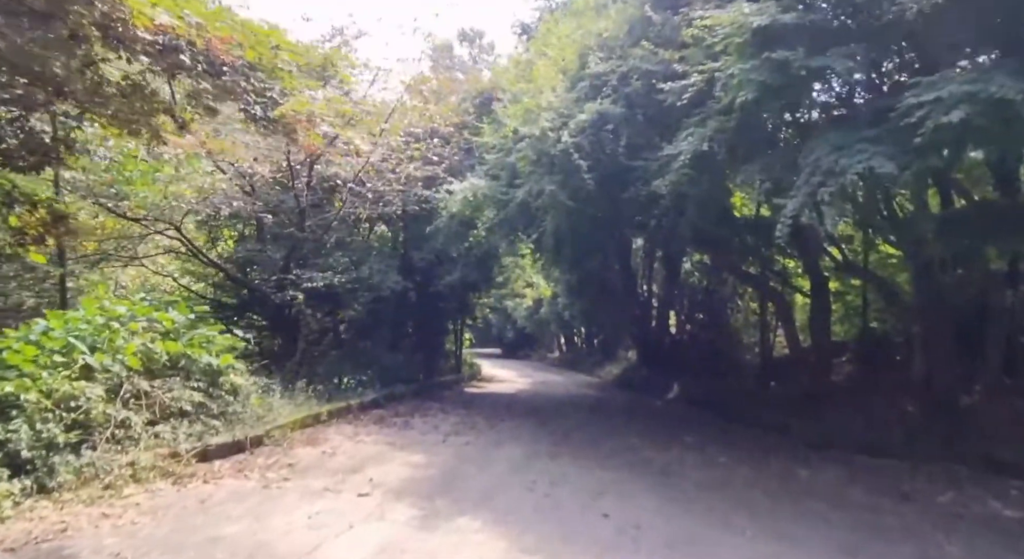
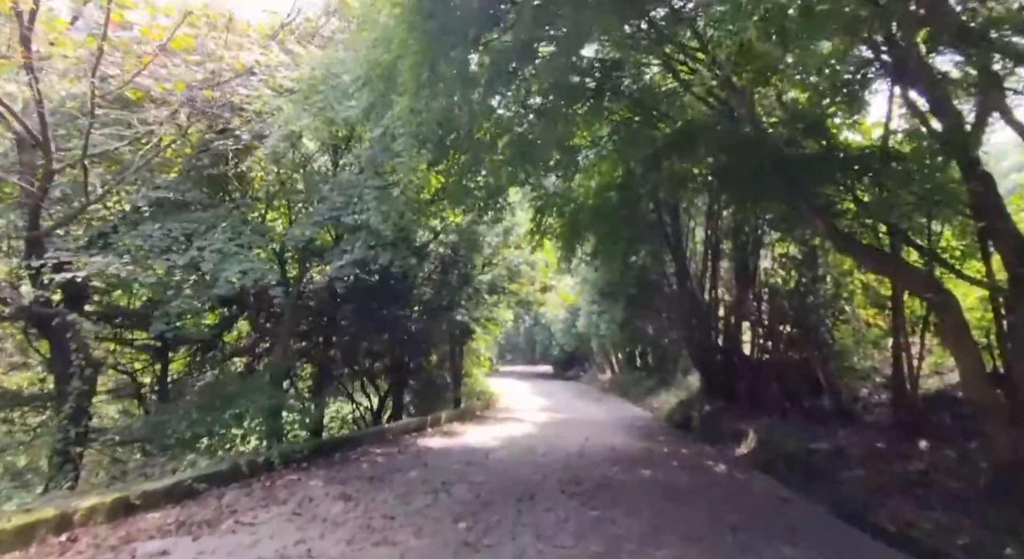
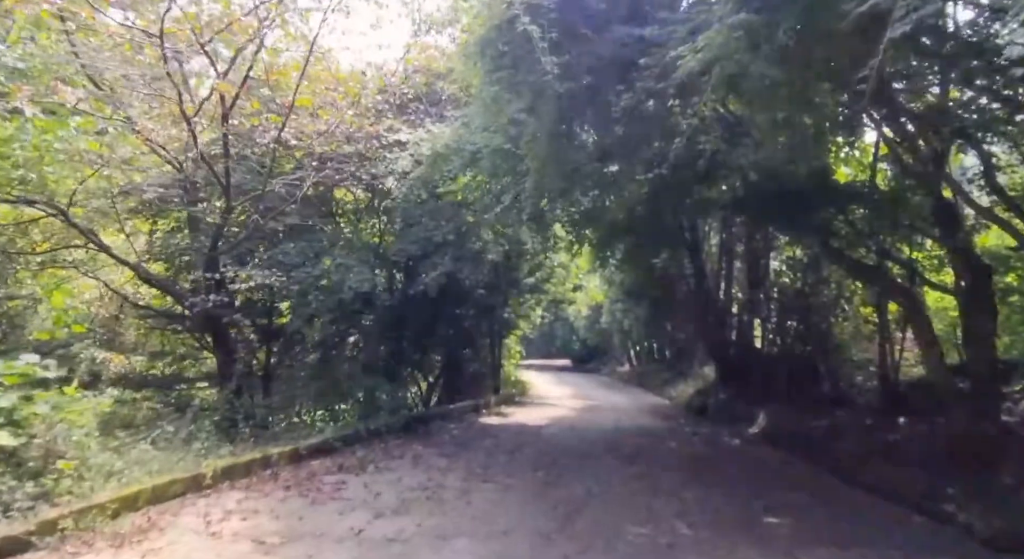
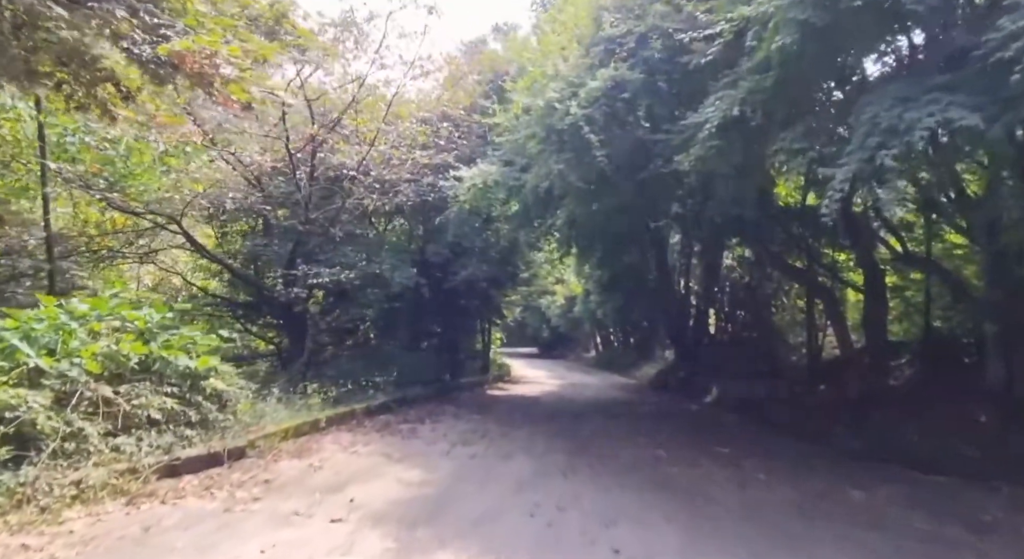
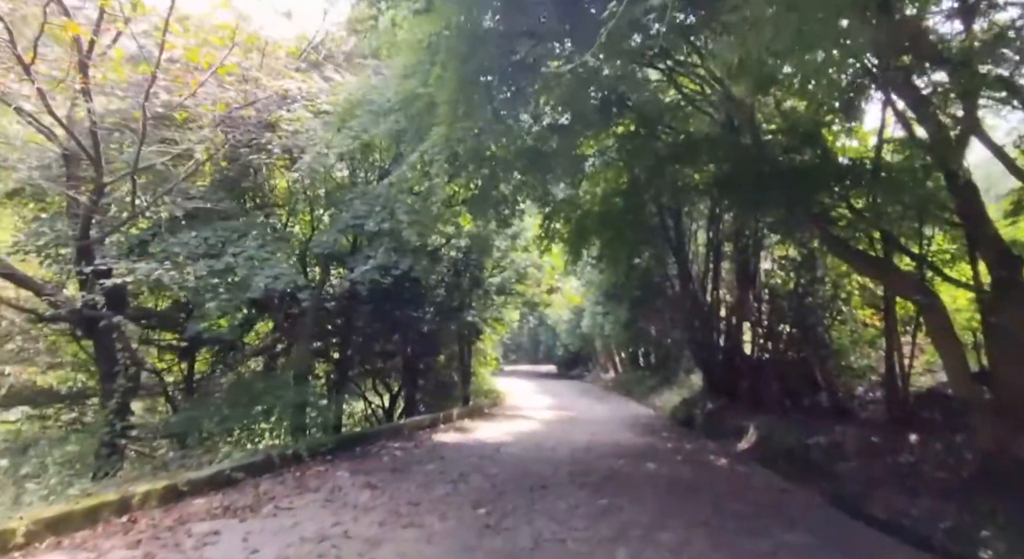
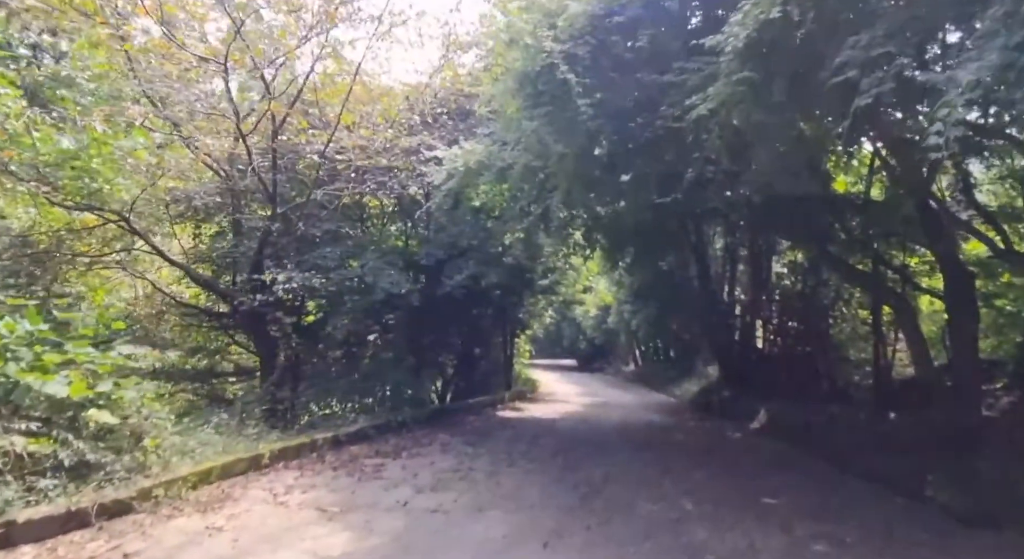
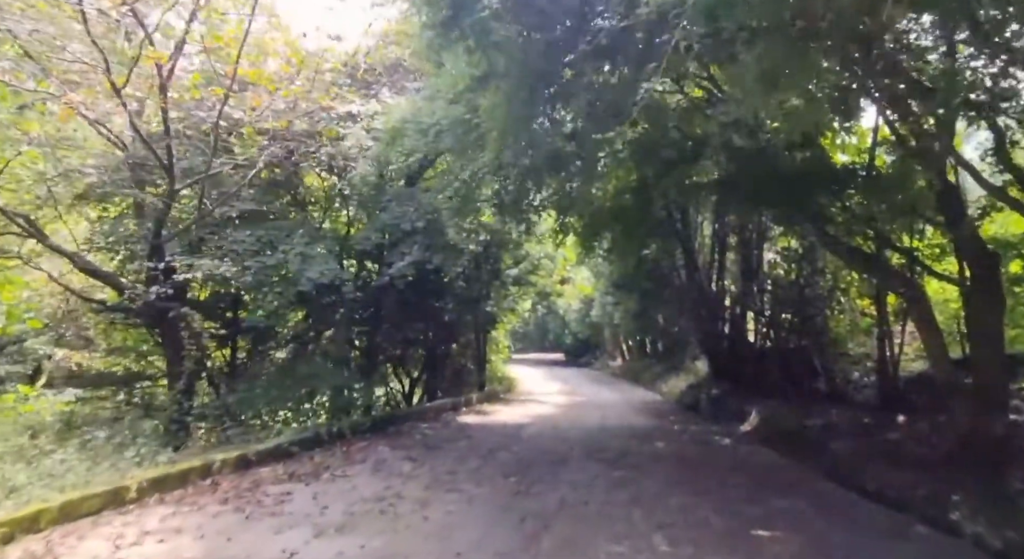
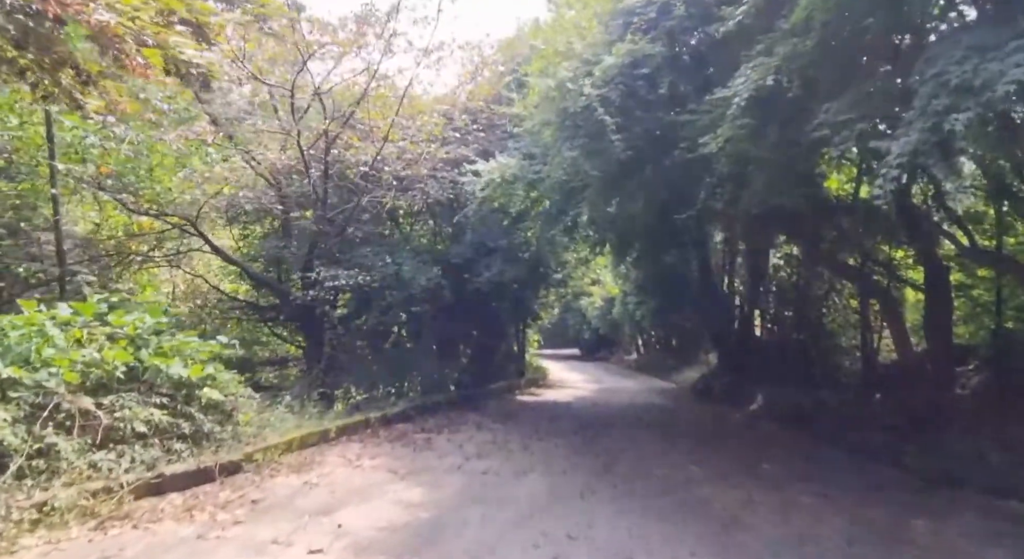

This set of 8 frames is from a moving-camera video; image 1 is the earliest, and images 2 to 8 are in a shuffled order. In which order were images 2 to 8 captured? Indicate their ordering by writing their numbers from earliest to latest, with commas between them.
4, 8, 6, 3, 7, 5, 2
